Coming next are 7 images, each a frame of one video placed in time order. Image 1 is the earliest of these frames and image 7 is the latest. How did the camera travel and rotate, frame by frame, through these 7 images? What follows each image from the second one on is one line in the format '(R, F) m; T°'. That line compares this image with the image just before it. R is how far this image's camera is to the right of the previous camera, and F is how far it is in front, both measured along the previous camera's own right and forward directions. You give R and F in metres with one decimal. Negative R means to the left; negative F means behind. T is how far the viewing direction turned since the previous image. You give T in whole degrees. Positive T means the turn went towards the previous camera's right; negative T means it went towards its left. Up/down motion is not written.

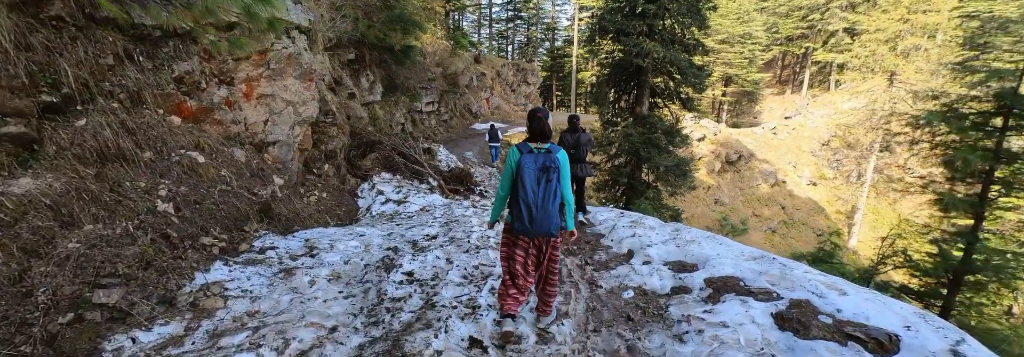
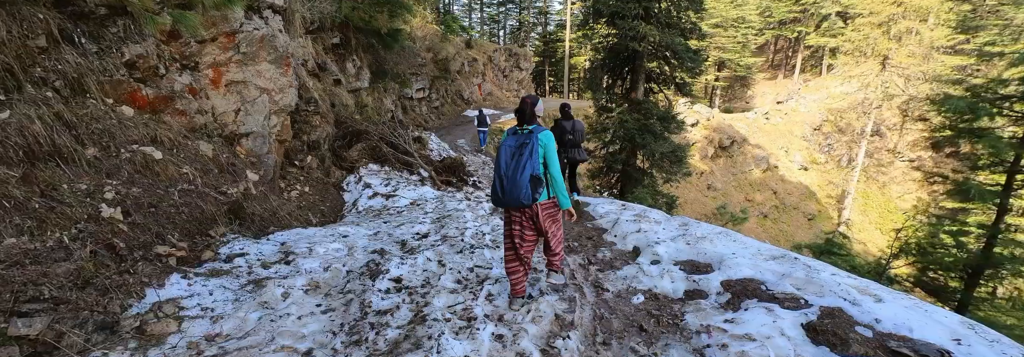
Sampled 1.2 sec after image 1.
(0.0, +0.4) m; +1°
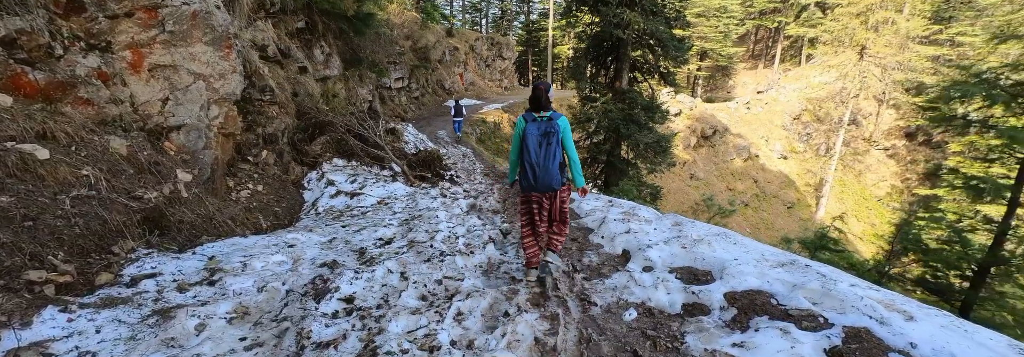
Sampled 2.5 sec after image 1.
(+0.1, +0.5) m; +2°
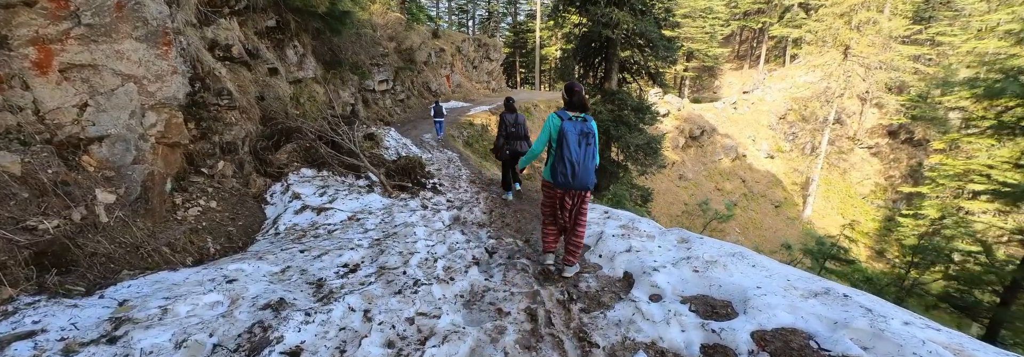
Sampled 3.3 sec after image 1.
(0.0, +0.5) m; +2°
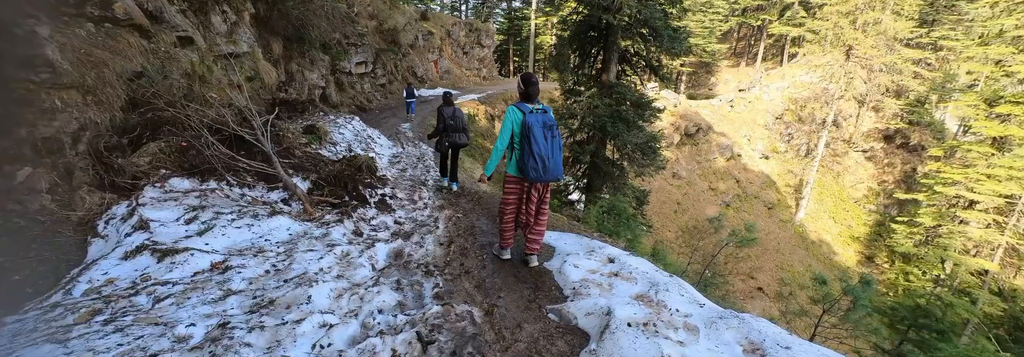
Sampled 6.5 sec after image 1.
(+0.3, +1.7) m; +2°
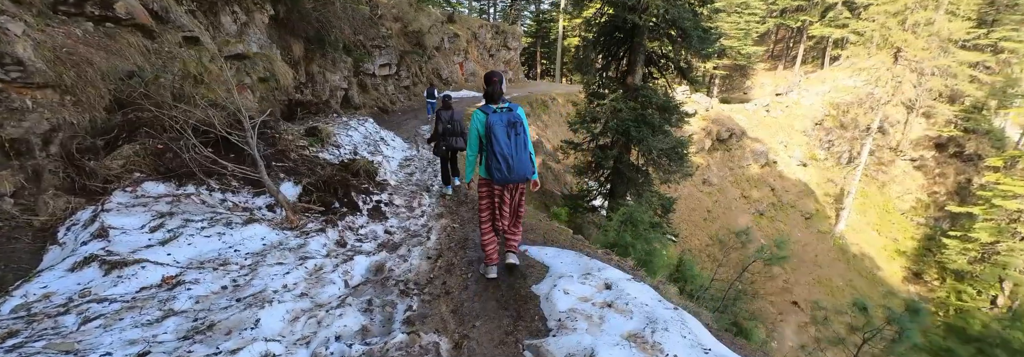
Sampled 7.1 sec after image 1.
(+0.4, +0.4) m; -4°
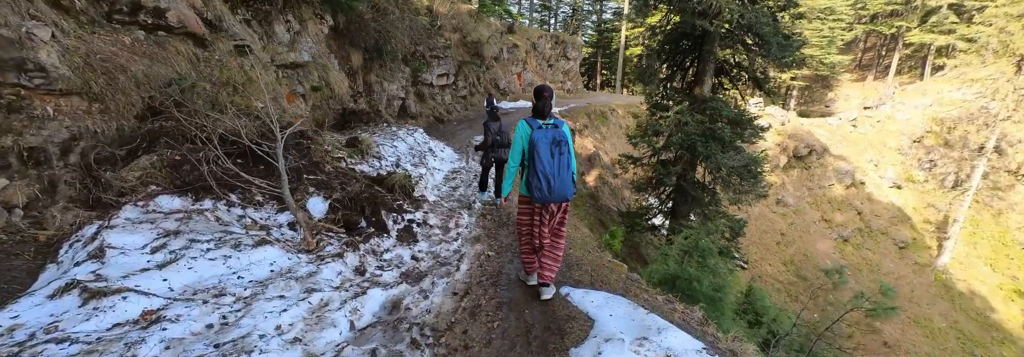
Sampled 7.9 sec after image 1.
(+0.1, +0.7) m; -8°
